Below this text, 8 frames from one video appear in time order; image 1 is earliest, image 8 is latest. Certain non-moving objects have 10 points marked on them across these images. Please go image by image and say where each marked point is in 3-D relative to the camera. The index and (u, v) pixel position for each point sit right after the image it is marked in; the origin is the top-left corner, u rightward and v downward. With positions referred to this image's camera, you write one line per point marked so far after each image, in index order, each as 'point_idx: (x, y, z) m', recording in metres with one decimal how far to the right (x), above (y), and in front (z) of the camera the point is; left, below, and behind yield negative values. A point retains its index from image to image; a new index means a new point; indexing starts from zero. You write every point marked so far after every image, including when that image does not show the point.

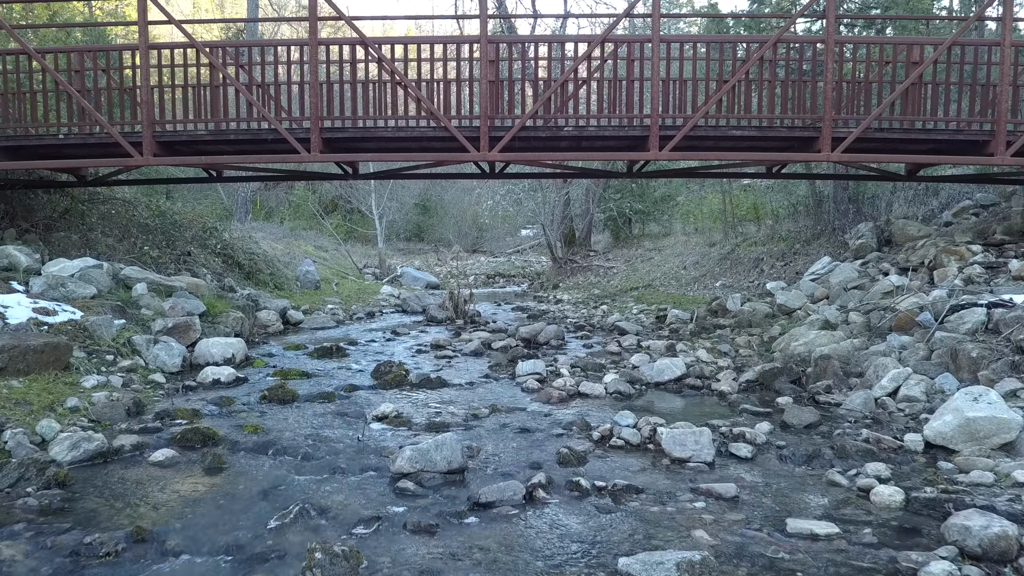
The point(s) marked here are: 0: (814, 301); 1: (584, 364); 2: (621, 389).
0: (+4.9, -0.2, +13.2) m
1: (+0.9, -1.0, +10.0) m
2: (+1.2, -1.1, +8.6) m
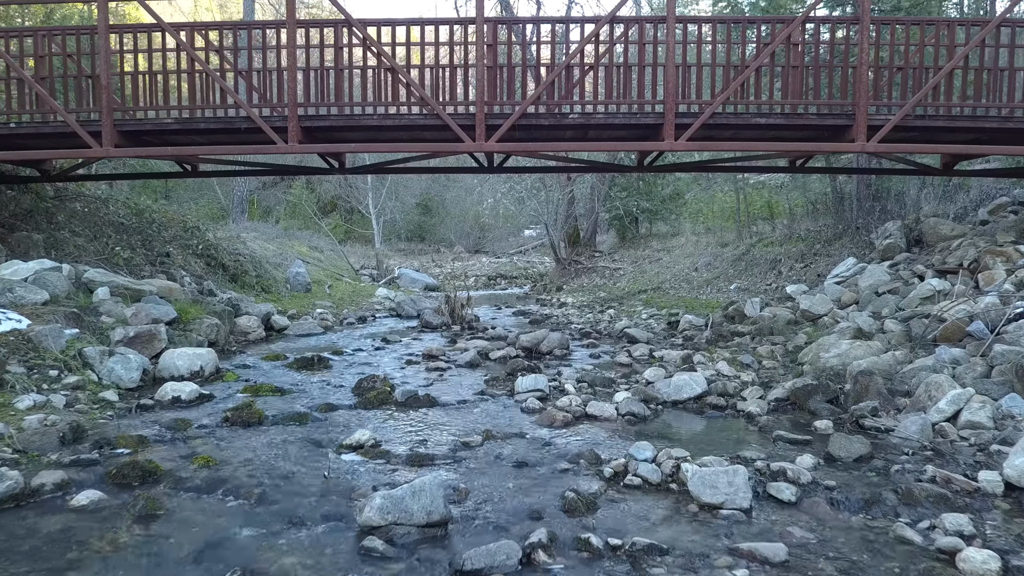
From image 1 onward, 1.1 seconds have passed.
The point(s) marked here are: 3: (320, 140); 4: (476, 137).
0: (+4.9, -0.3, +12.1) m
1: (+0.9, -1.0, +9.0) m
2: (+1.1, -1.1, +7.5) m
3: (-2.5, +2.0, +10.5) m
4: (-0.4, +1.8, +9.7) m
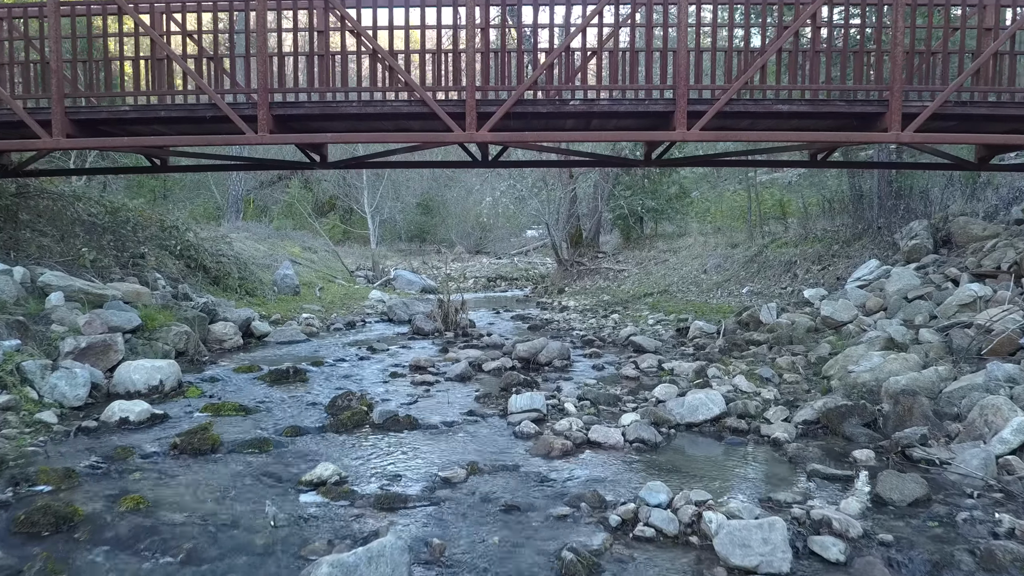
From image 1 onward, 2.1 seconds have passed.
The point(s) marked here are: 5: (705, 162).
0: (+4.9, -0.3, +11.2) m
1: (+0.8, -1.1, +8.0) m
2: (+1.1, -1.2, +6.5) m
3: (-2.6, +1.9, +9.6) m
4: (-0.5, +1.8, +8.7) m
5: (+2.7, +1.8, +11.5) m
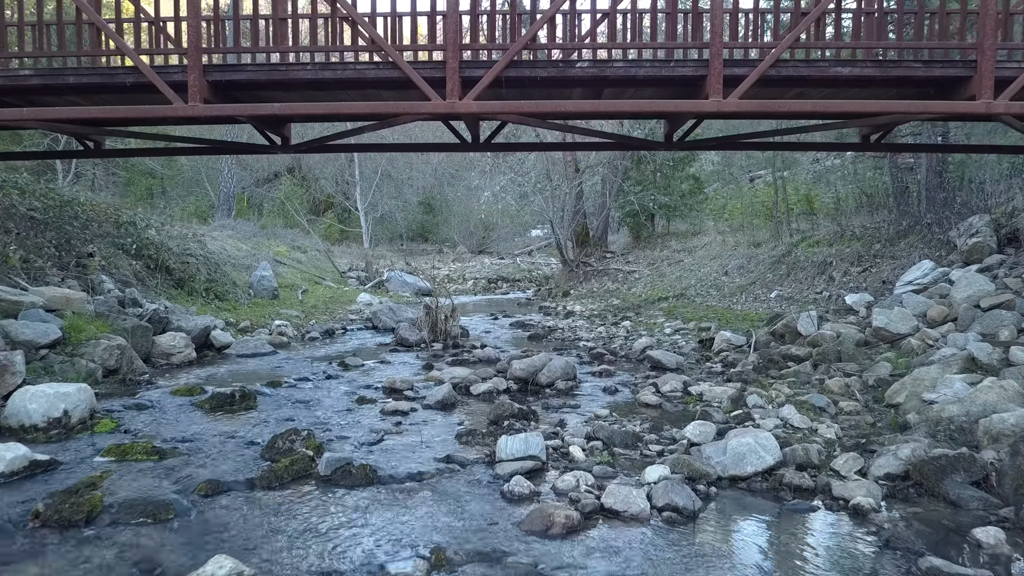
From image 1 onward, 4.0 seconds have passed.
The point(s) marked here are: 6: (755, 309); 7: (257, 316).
0: (+4.8, -0.4, +9.4) m
1: (+0.7, -1.2, +6.3) m
2: (+1.0, -1.3, +4.8) m
3: (-2.7, +1.8, +7.9) m
4: (-0.6, +1.7, +7.0) m
5: (+2.7, +1.7, +9.7) m
6: (+4.0, -0.3, +13.3) m
7: (-4.6, -0.5, +14.6) m
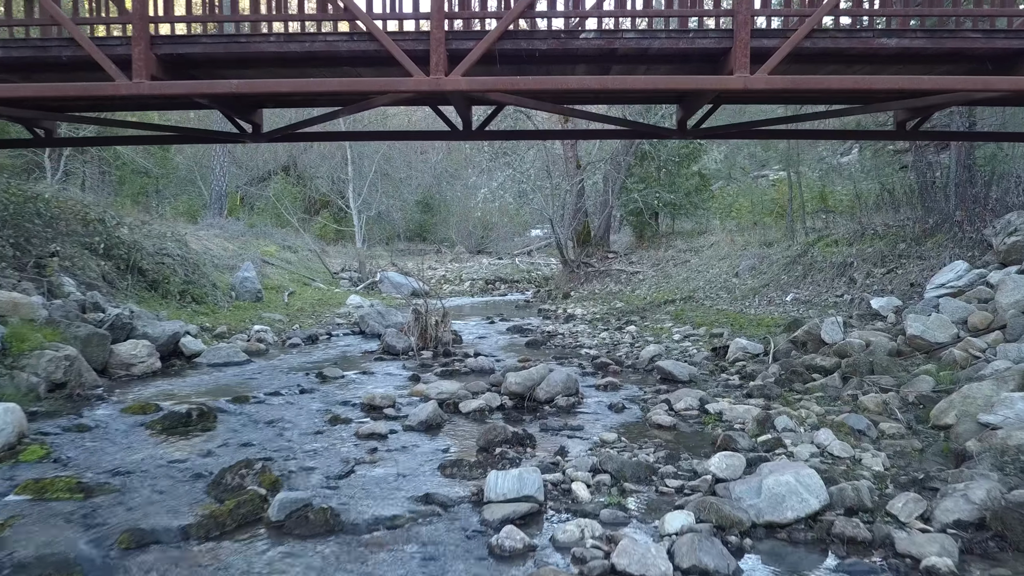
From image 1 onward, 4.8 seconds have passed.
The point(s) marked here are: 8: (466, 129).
0: (+4.8, -0.5, +8.5) m
1: (+0.7, -1.2, +5.3) m
2: (+0.9, -1.3, +3.9) m
3: (-2.7, +1.8, +6.9) m
4: (-0.6, +1.7, +6.1) m
5: (+2.6, +1.7, +8.8) m
6: (+4.0, -0.4, +12.4) m
7: (-4.7, -0.5, +13.6) m
8: (-0.5, +1.7, +8.5) m
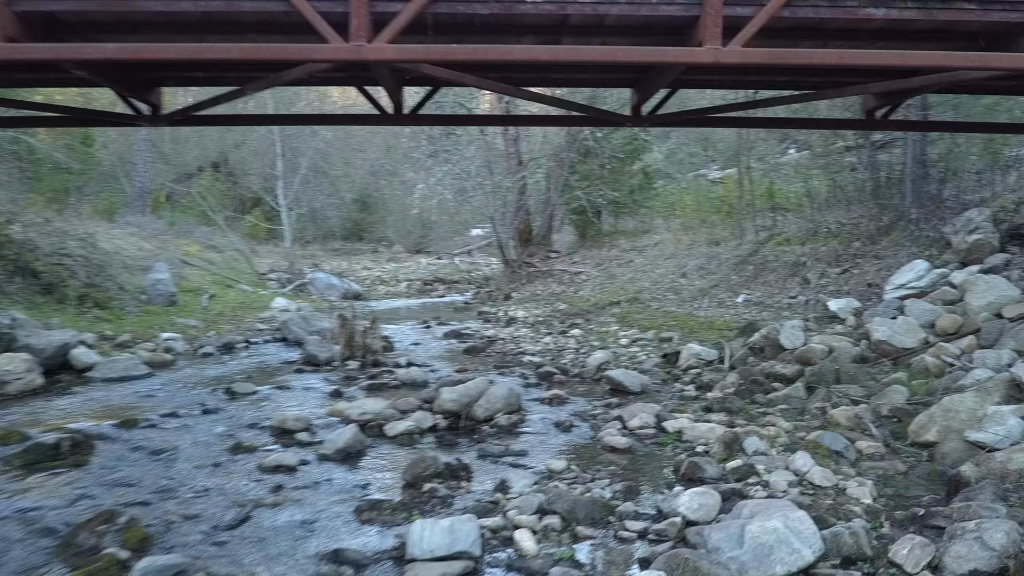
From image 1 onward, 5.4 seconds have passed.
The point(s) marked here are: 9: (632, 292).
0: (+4.2, -0.5, +7.9) m
1: (+0.3, -1.2, +4.5) m
2: (+0.6, -1.3, +3.0) m
3: (-3.2, +1.7, +5.8) m
4: (-1.1, +1.6, +5.1) m
5: (+2.0, +1.6, +8.1) m
6: (+3.0, -0.4, +11.8) m
7: (-5.6, -0.6, +12.3) m
8: (-1.1, +1.6, +7.5) m
9: (+2.2, -0.1, +14.9) m
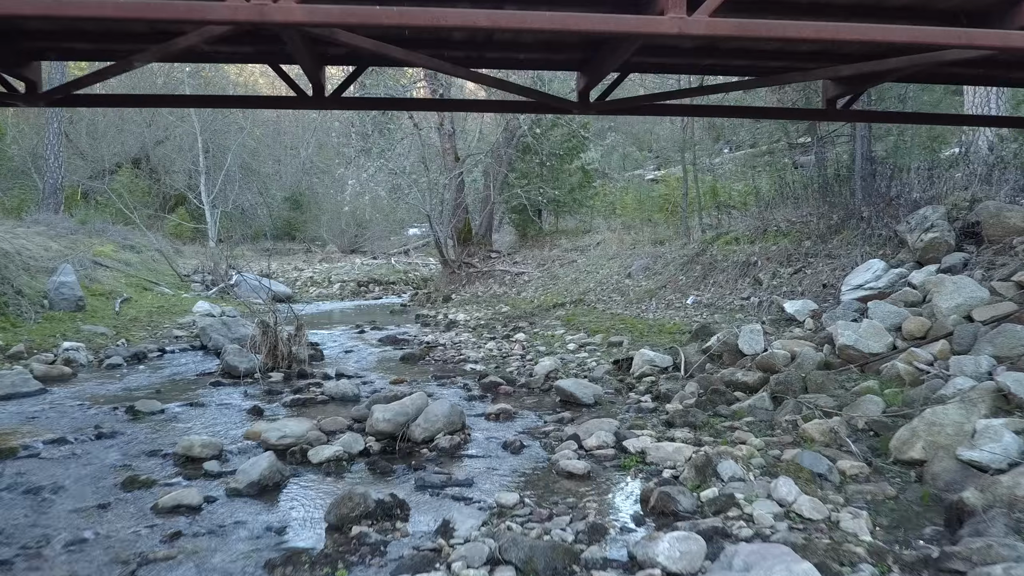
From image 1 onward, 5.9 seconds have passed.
0: (+3.6, -0.5, +7.4) m
1: (+0.1, -1.3, +3.7) m
2: (+0.5, -1.4, +2.3) m
3: (-3.6, +1.7, +4.8) m
4: (-1.4, +1.6, +4.3) m
5: (+1.4, +1.6, +7.4) m
6: (+2.2, -0.4, +11.2) m
7: (-6.5, -0.7, +11.1) m
8: (-1.6, +1.6, +6.7) m
9: (+1.1, -0.1, +14.3) m
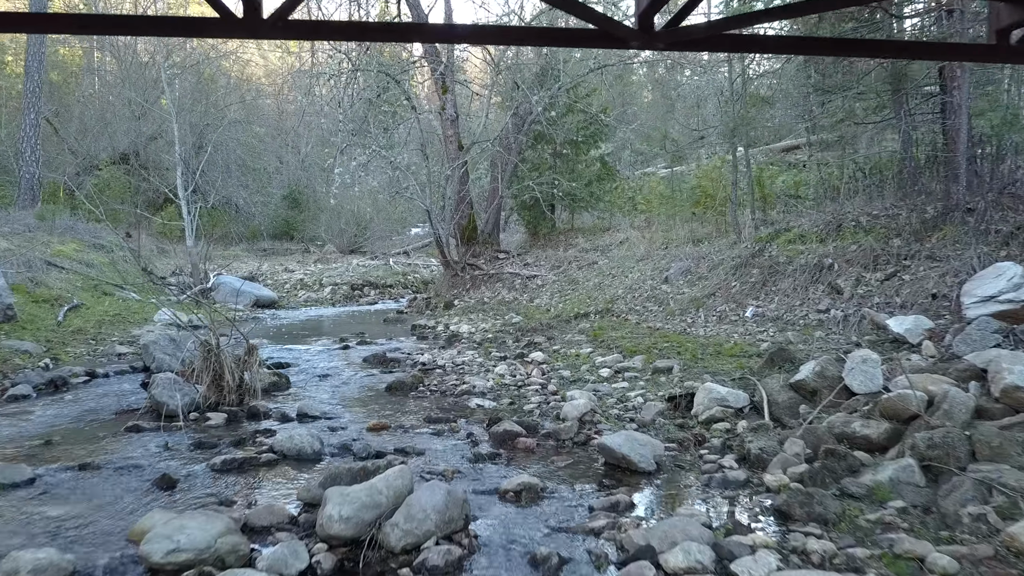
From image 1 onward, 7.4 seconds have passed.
0: (+3.8, -0.6, +5.2) m
1: (+0.2, -1.4, +1.5) m
2: (+0.6, -1.5, 0.0) m
3: (-3.4, +1.6, +2.6) m
4: (-1.2, +1.5, +2.0) m
5: (+1.6, +1.5, +5.2) m
6: (+2.4, -0.5, +8.9) m
7: (-6.3, -0.7, +8.9) m
8: (-1.4, +1.5, +4.4) m
9: (+1.3, -0.2, +12.0) m
